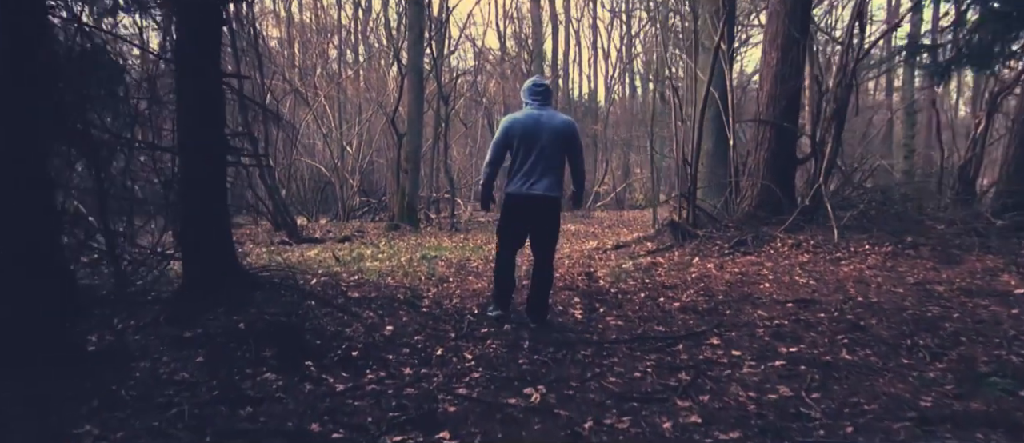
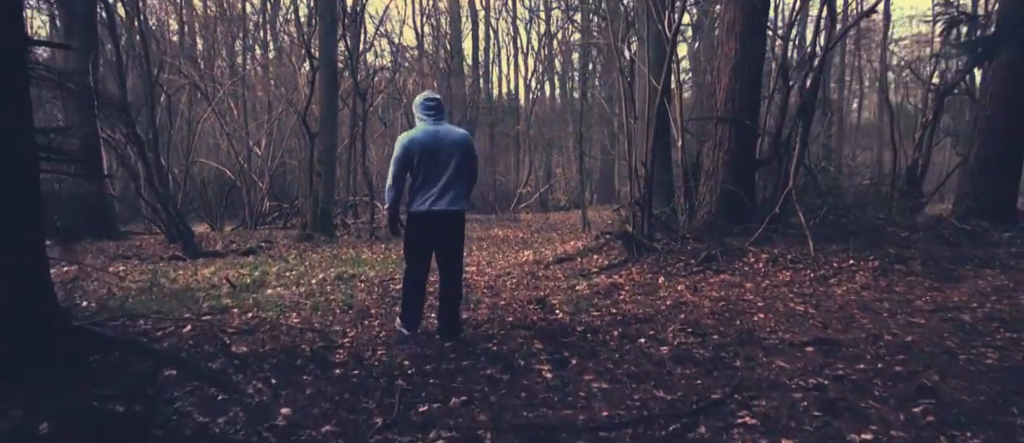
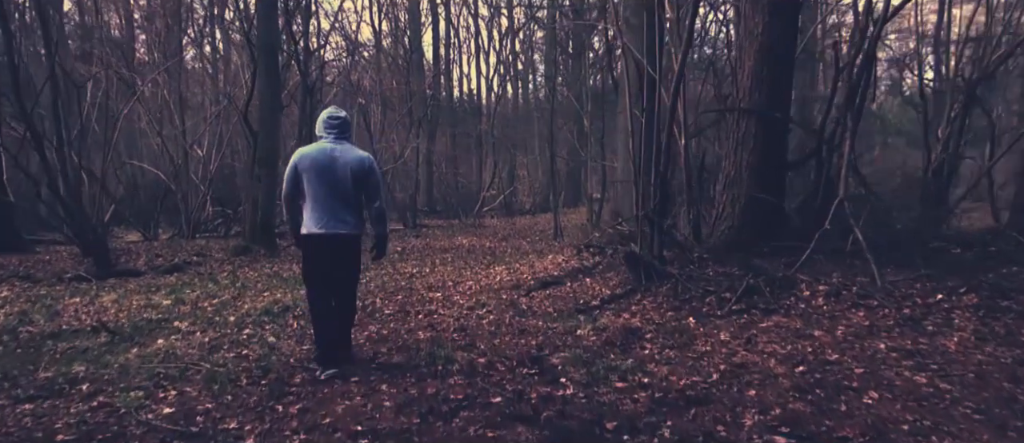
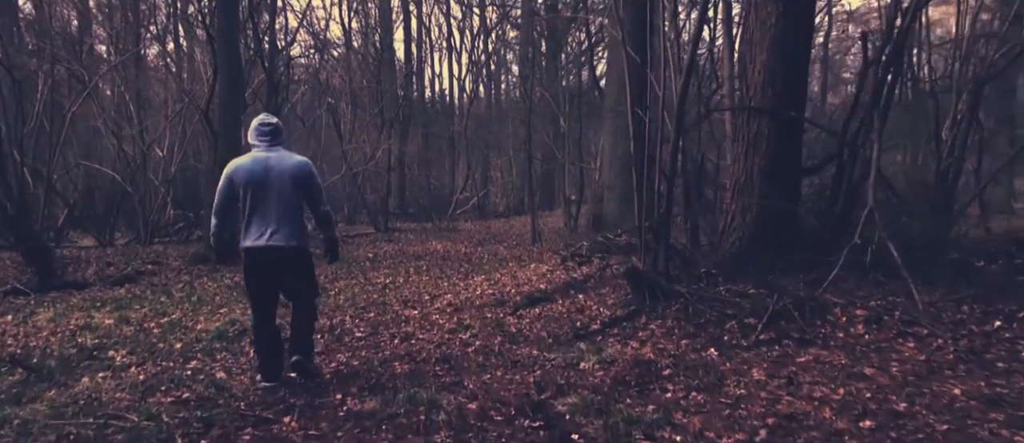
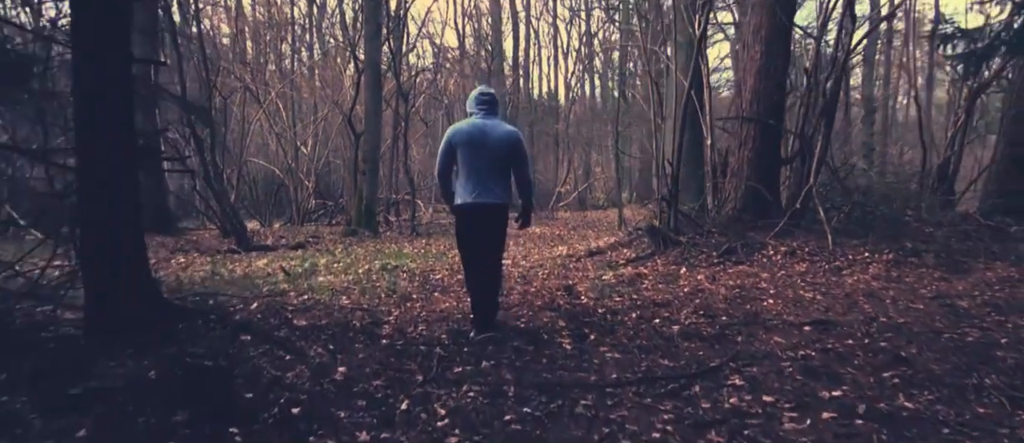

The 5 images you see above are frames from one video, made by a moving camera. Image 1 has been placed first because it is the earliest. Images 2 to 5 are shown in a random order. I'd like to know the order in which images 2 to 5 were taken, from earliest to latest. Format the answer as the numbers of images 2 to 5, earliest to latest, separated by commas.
5, 2, 3, 4
